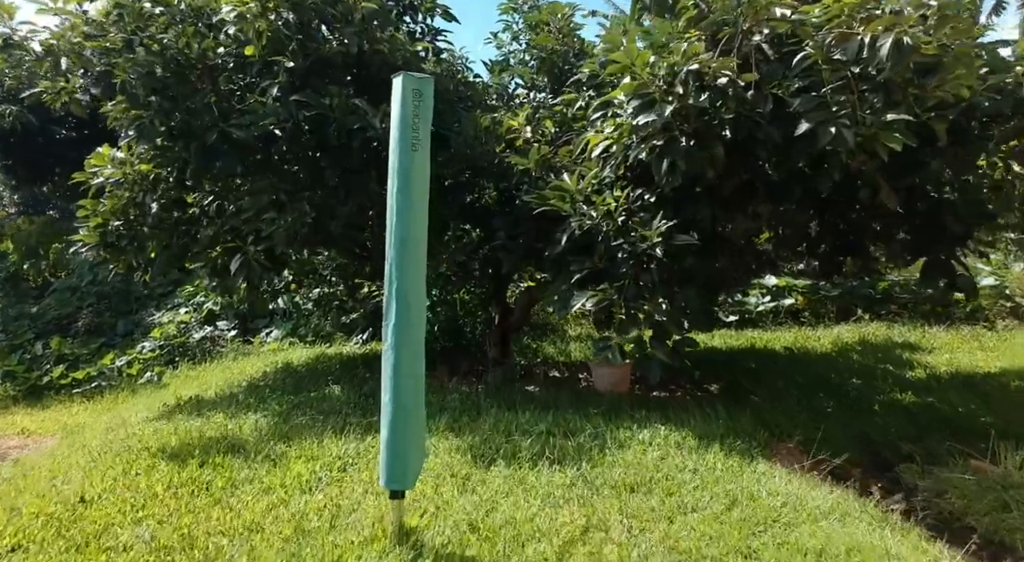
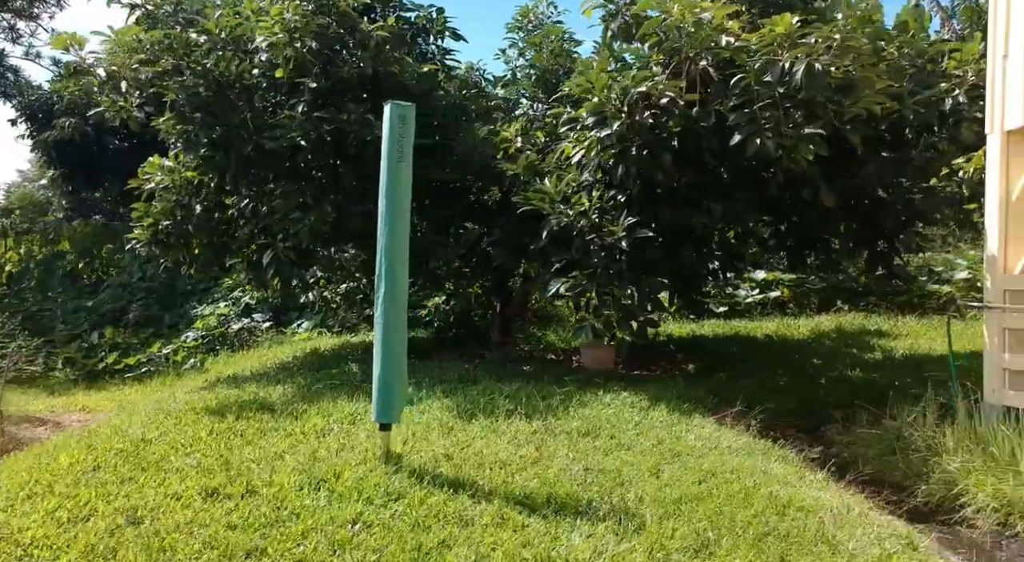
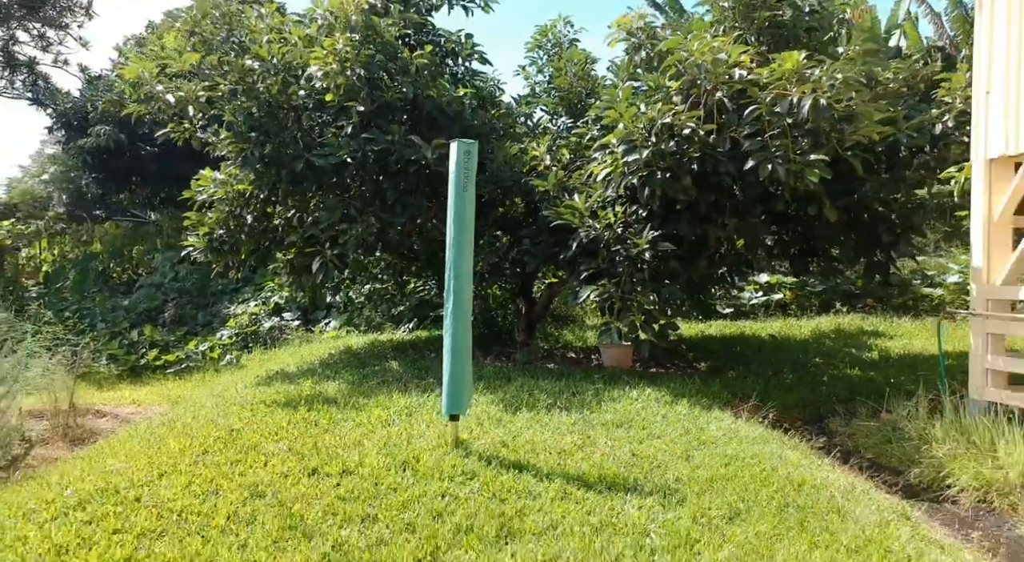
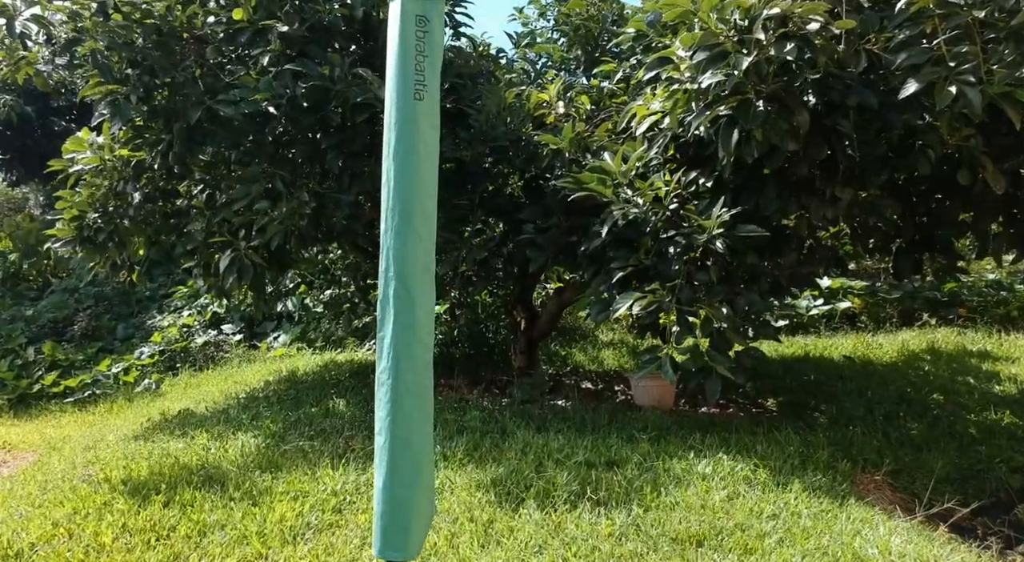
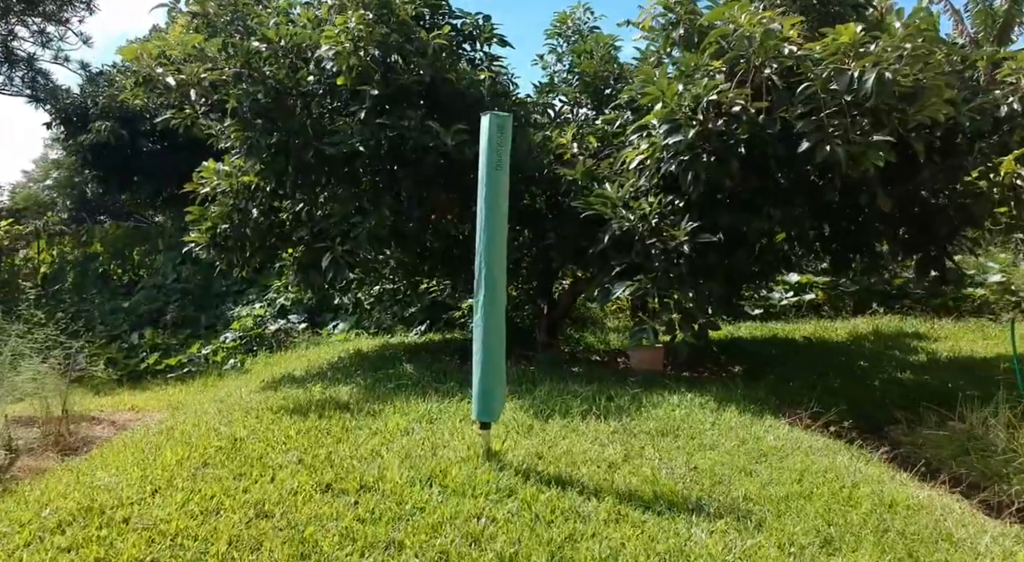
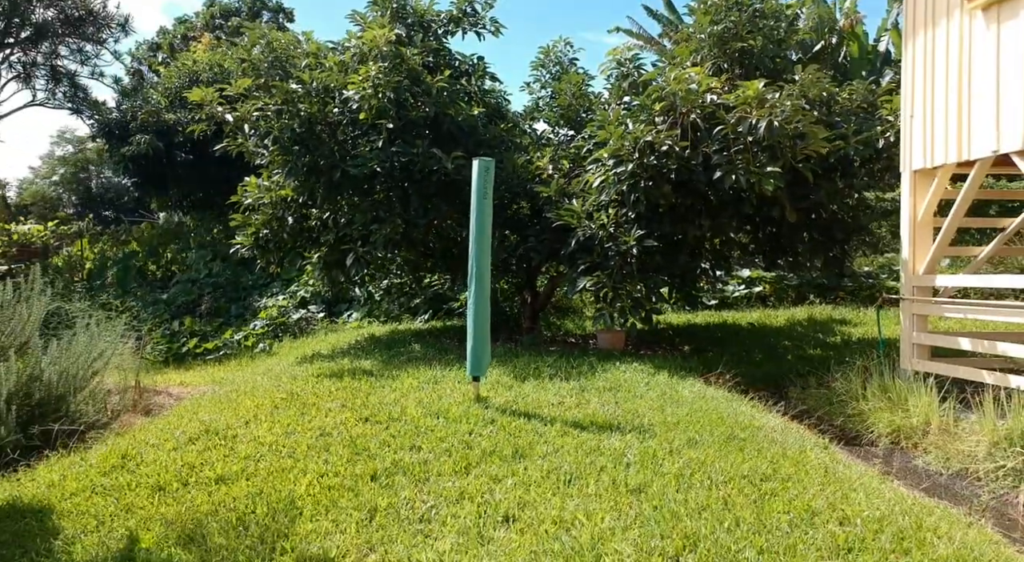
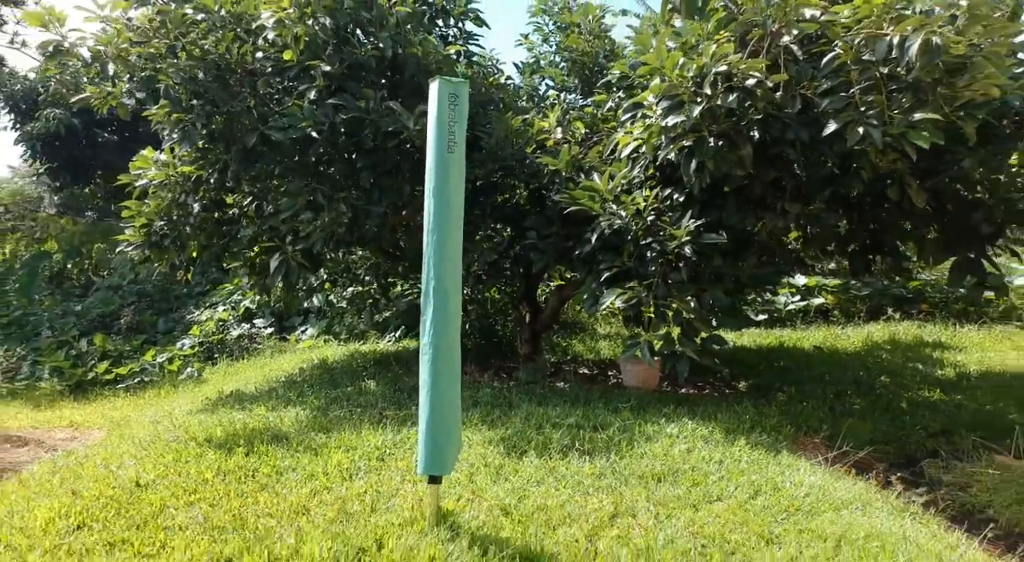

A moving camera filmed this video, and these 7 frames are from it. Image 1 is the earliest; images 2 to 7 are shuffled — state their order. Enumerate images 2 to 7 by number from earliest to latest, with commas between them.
4, 7, 3, 6, 5, 2
